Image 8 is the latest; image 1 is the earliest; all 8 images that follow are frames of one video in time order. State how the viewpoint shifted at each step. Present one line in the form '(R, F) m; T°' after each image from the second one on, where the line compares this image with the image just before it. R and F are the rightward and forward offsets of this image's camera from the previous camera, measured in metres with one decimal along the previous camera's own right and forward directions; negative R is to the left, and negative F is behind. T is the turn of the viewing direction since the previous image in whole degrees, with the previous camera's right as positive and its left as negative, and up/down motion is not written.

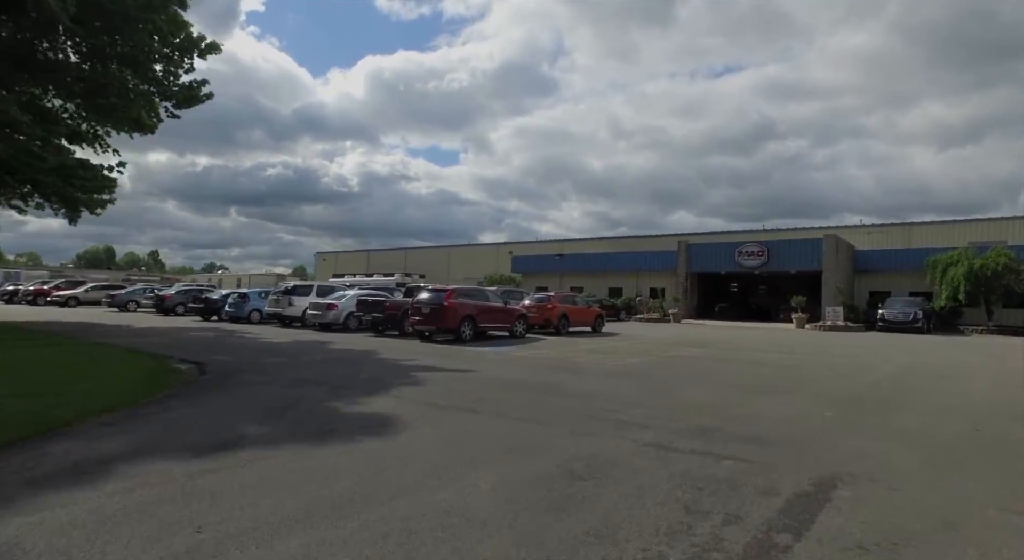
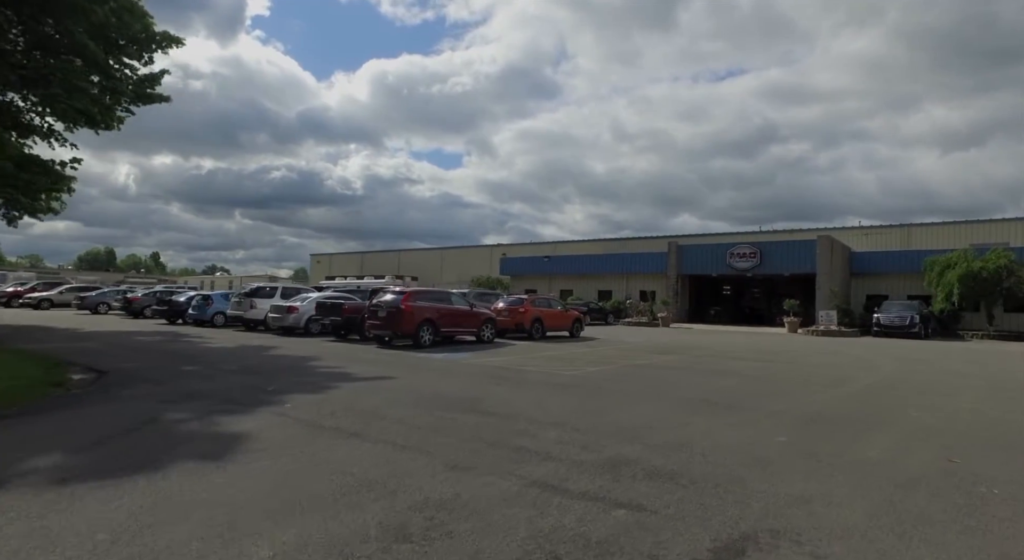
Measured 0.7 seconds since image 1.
(+1.2, +1.2) m; 0°
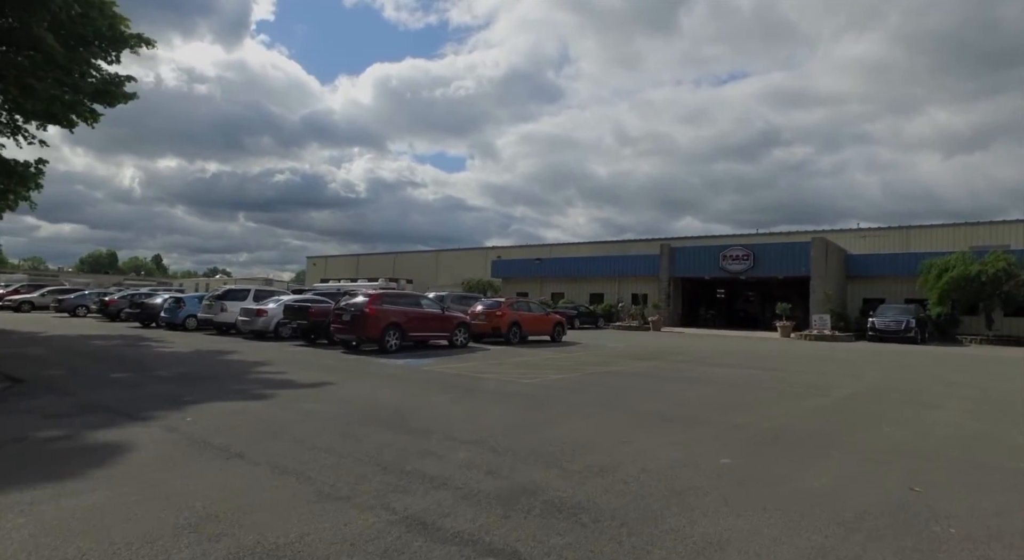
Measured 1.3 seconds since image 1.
(+1.0, +0.8) m; 0°
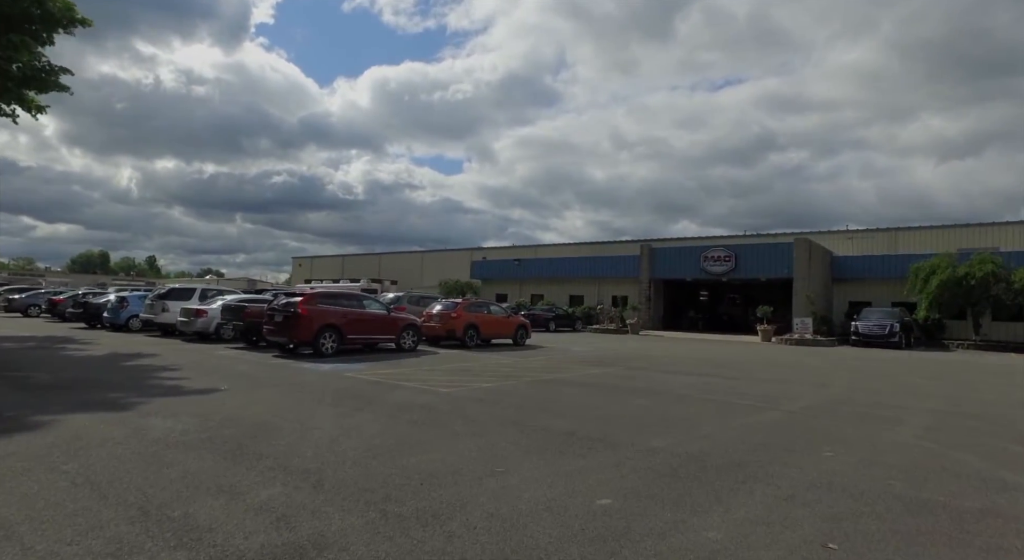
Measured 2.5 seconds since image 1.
(+1.4, +1.3) m; 0°
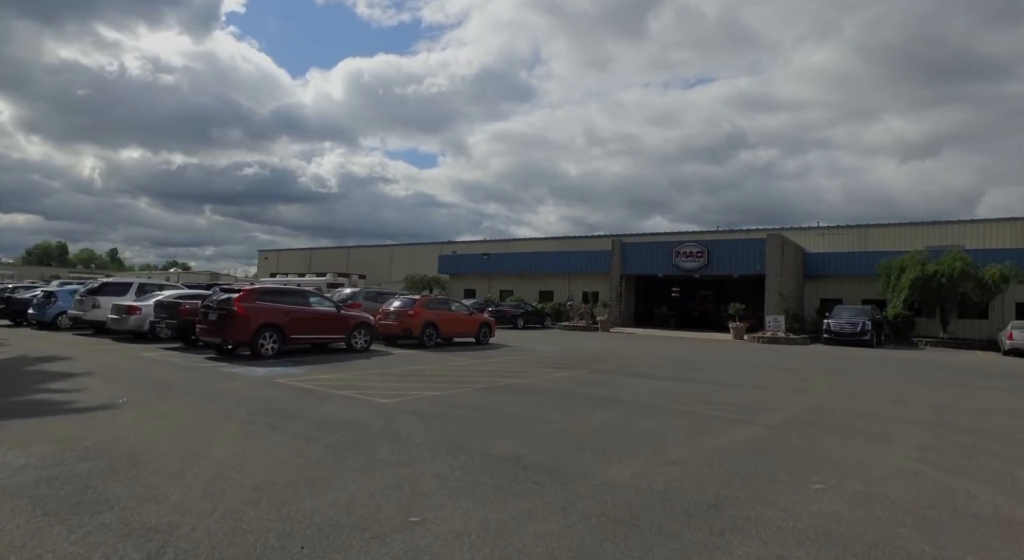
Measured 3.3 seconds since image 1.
(+0.4, +1.2) m; +2°
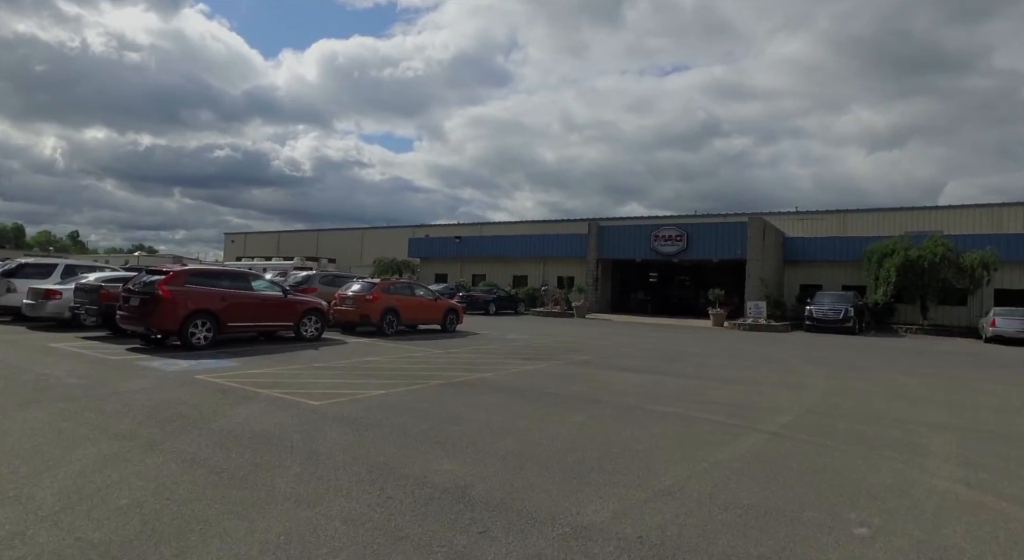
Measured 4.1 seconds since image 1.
(+0.2, +1.6) m; +2°
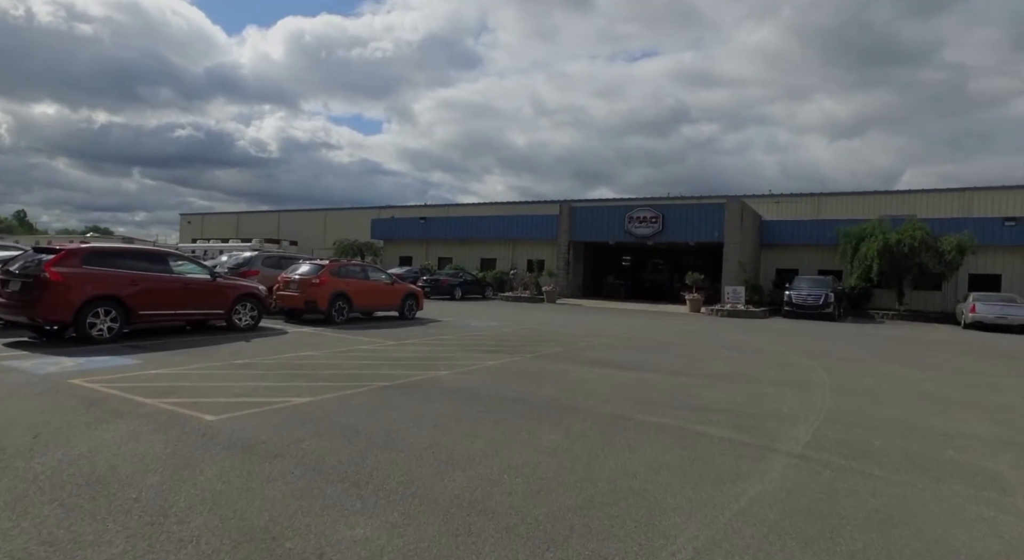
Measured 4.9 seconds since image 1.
(+0.1, +1.8) m; +3°
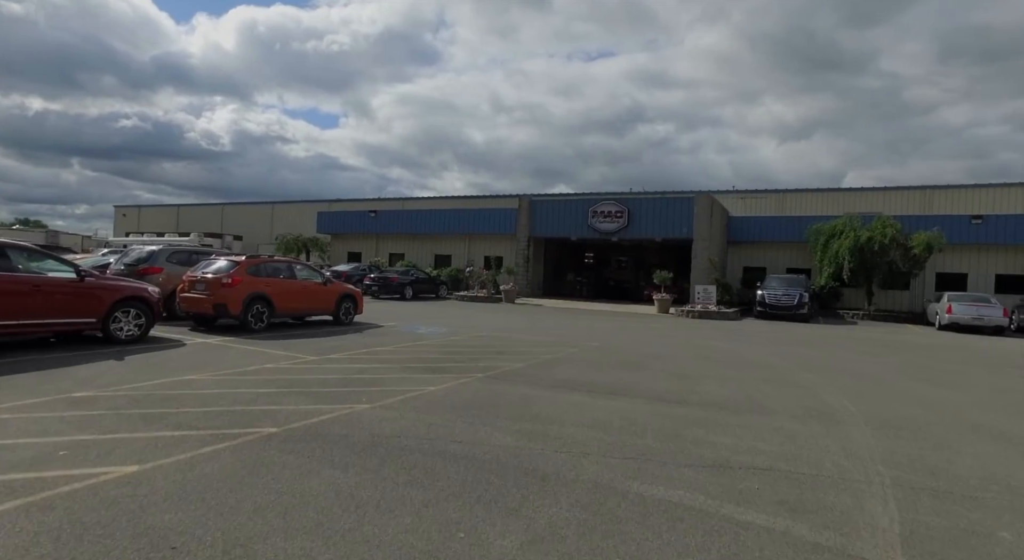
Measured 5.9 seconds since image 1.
(+0.2, +2.4) m; +4°
